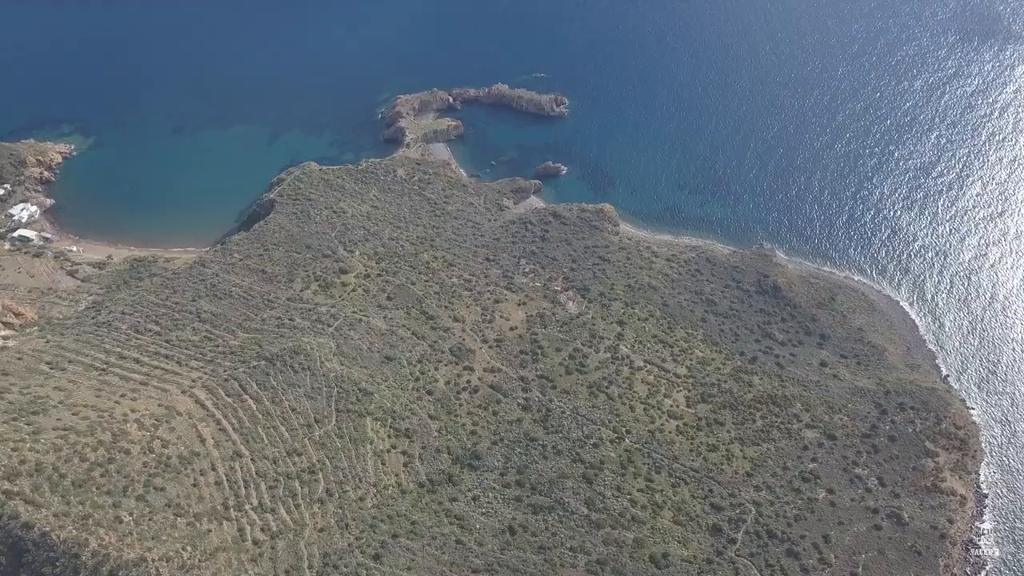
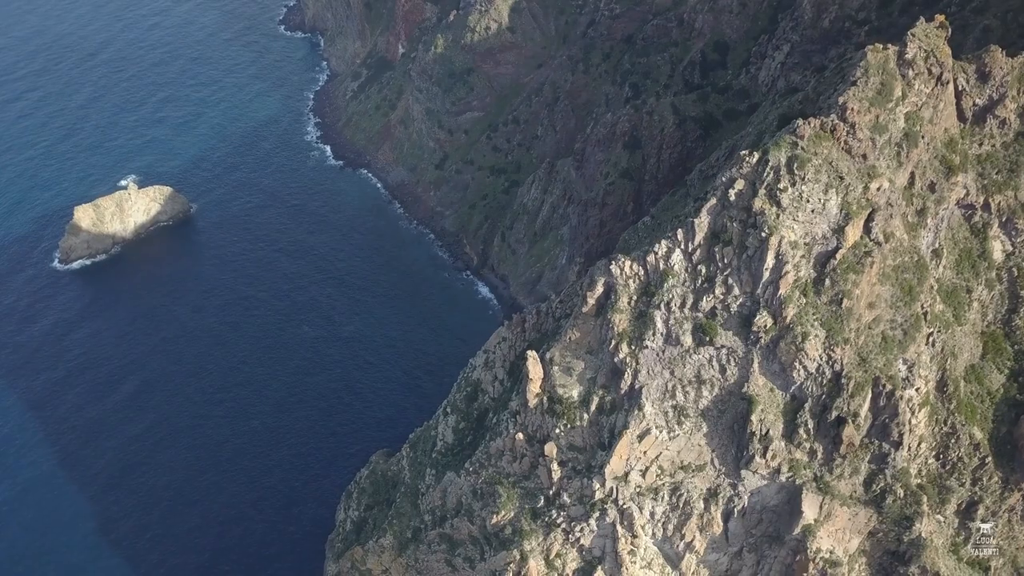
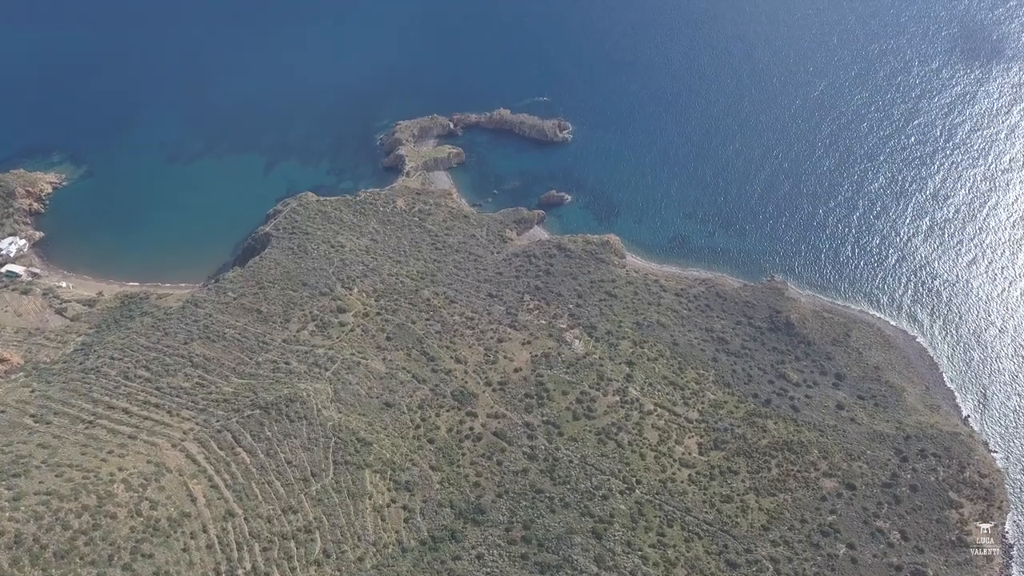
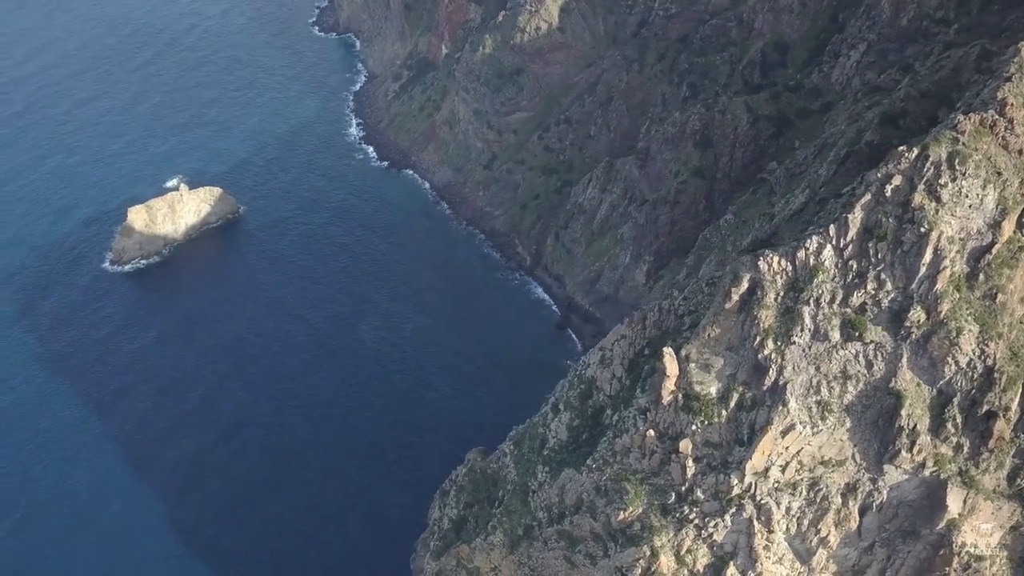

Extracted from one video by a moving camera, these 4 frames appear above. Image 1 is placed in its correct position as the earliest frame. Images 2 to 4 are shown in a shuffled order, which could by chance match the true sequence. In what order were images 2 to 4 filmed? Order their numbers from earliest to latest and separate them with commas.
3, 2, 4
